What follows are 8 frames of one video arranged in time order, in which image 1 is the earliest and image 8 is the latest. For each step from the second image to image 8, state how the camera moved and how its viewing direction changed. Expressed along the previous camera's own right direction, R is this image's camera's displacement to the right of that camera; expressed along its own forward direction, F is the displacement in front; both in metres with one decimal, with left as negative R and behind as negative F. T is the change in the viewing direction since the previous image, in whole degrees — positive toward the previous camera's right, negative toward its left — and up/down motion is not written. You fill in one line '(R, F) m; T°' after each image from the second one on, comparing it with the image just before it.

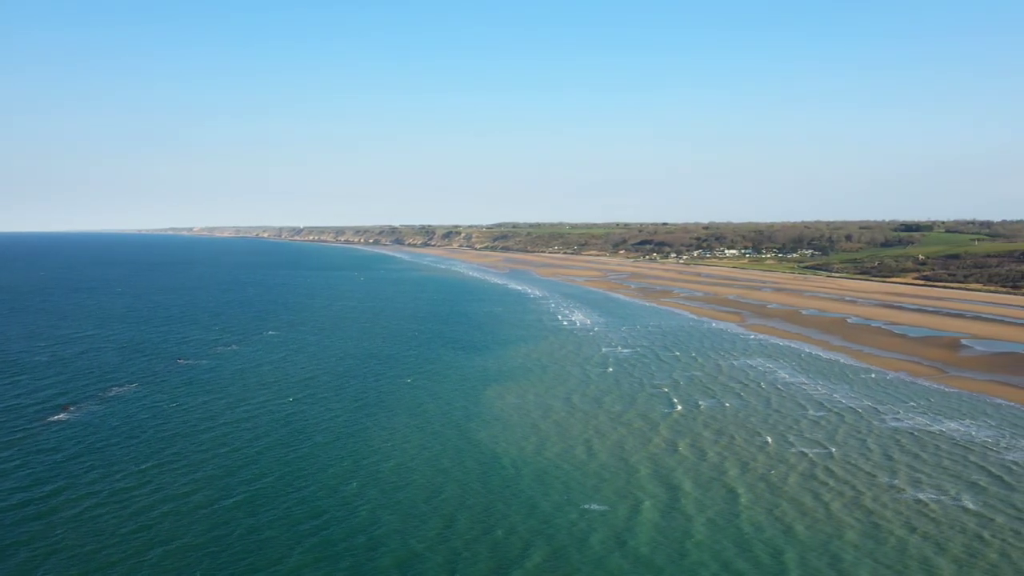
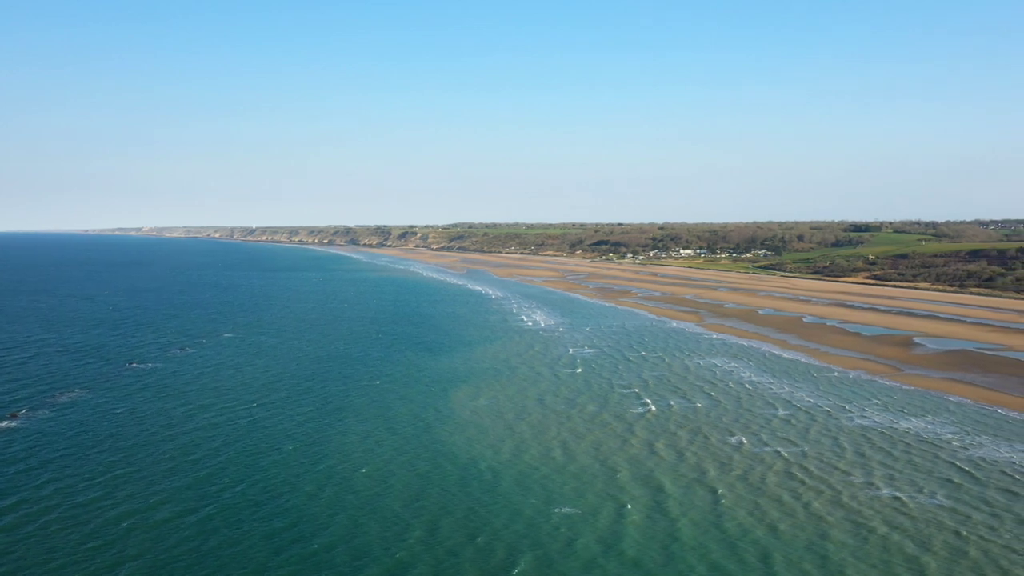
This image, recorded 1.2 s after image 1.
(-0.2, +0.4) m; +4°
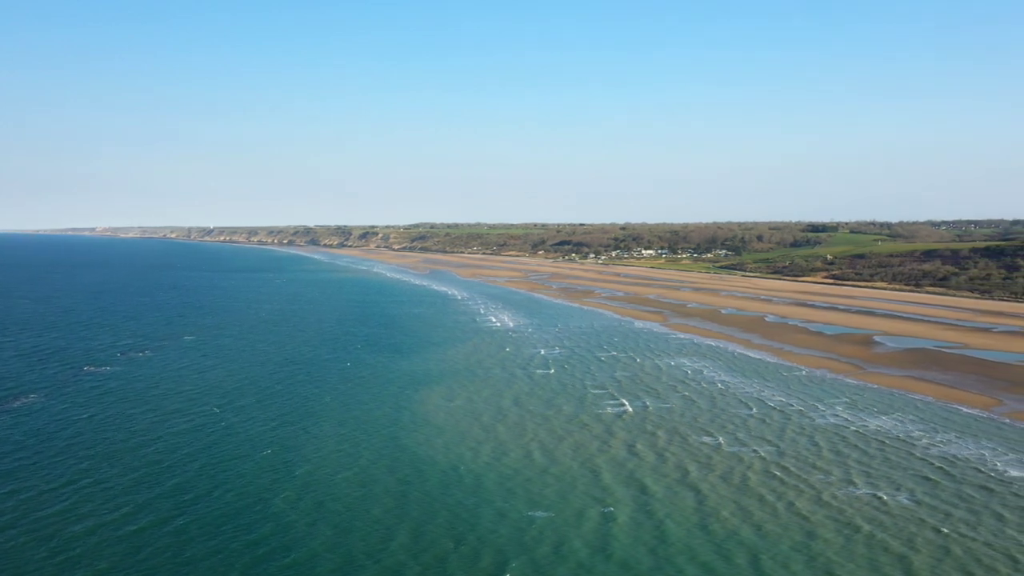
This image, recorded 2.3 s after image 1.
(-0.2, +0.3) m; +3°
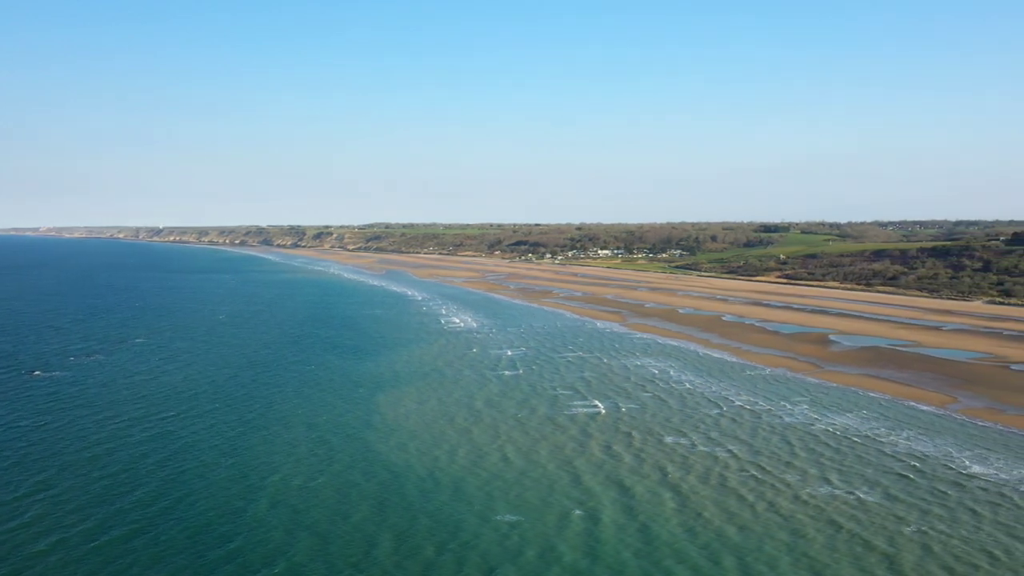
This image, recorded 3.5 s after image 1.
(-0.3, +0.3) m; +4°
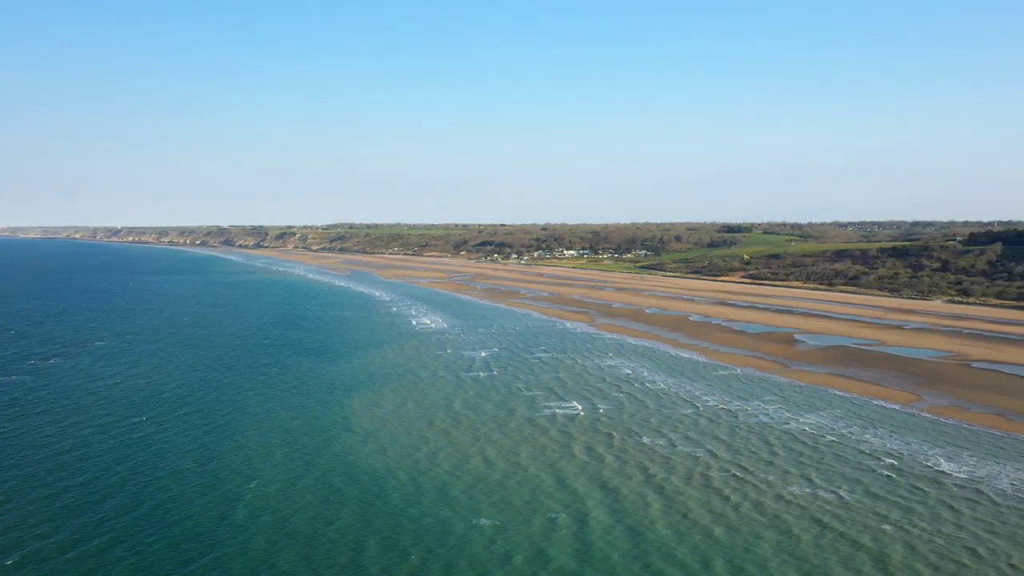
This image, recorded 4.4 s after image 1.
(-0.3, +0.2) m; +3°
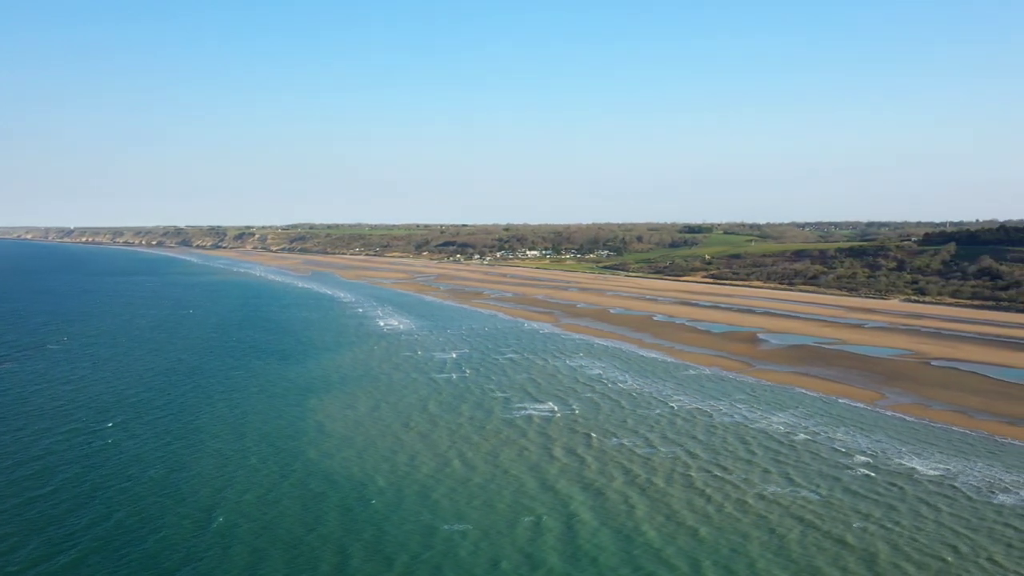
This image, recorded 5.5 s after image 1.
(-0.3, +0.1) m; +4°
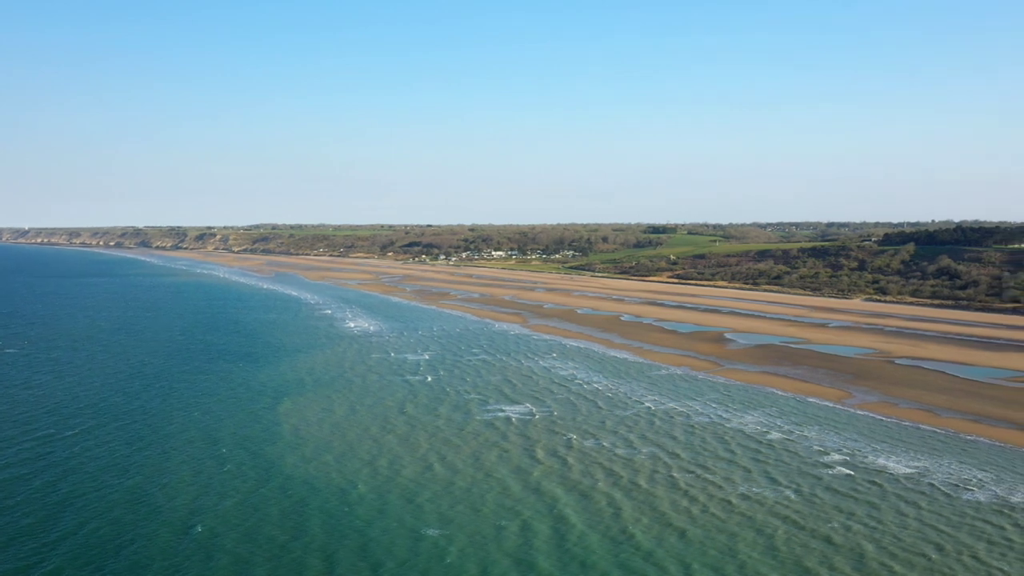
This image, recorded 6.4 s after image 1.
(-0.3, +0.1) m; +3°
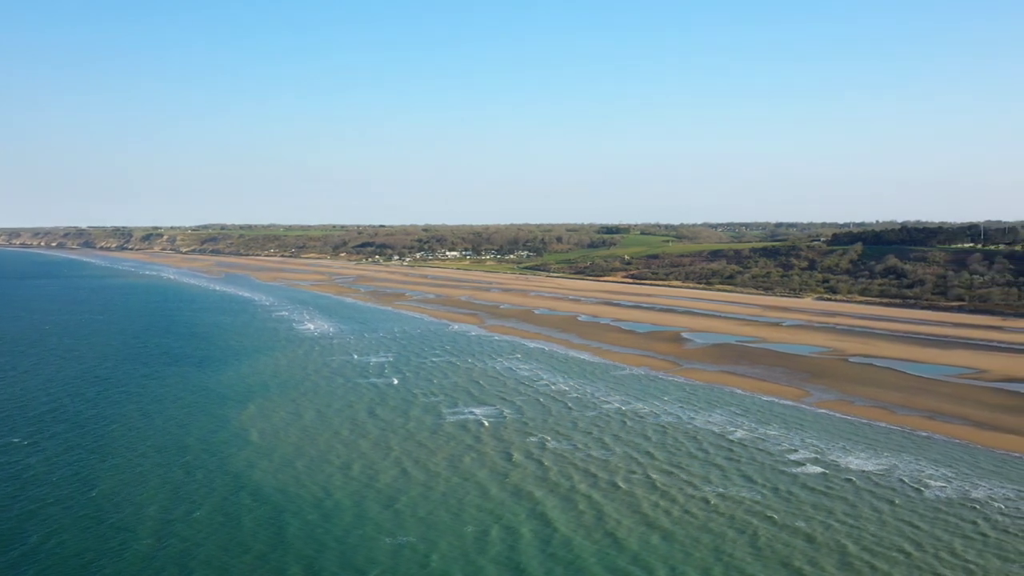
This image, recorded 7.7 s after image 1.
(-0.4, 0.0) m; +4°
